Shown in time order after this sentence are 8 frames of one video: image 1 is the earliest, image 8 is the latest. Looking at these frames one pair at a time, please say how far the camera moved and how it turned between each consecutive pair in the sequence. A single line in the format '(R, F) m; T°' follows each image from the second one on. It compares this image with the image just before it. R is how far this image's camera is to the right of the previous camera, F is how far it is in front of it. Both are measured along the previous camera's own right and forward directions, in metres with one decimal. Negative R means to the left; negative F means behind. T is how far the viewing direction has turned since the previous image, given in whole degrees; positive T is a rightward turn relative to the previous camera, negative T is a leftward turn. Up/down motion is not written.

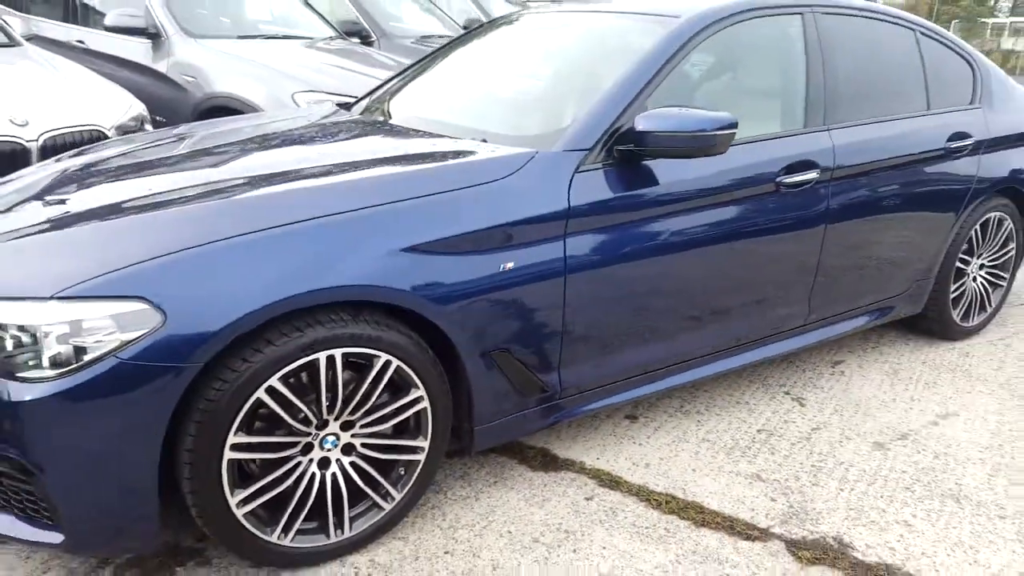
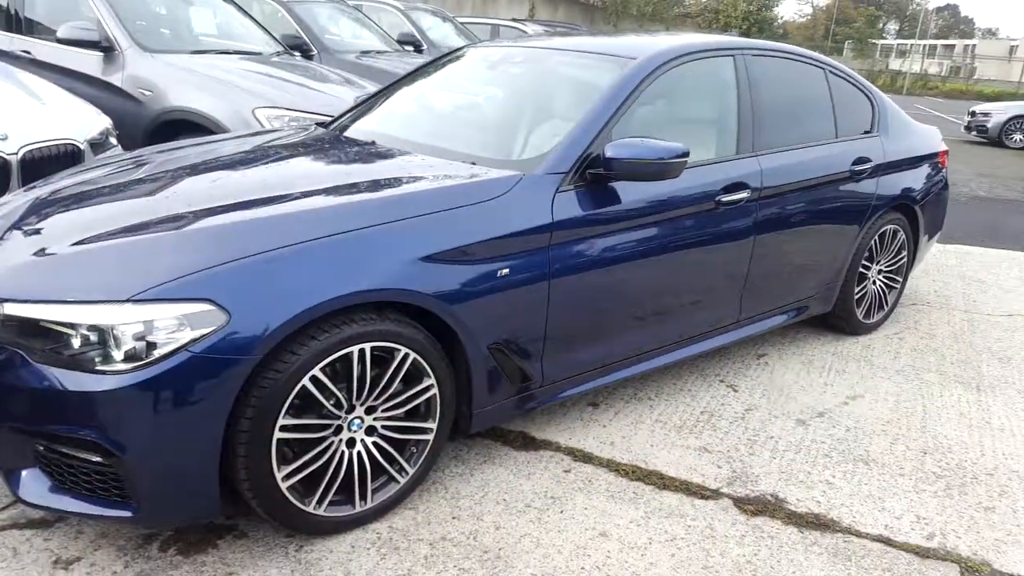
(-0.3, -0.4) m; +6°
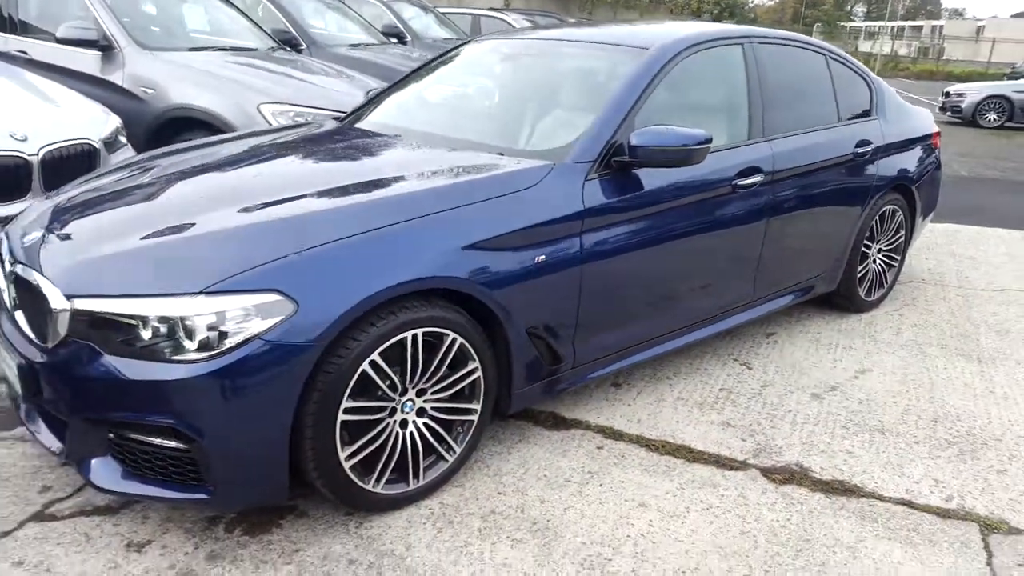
(-0.2, -0.1) m; +2°
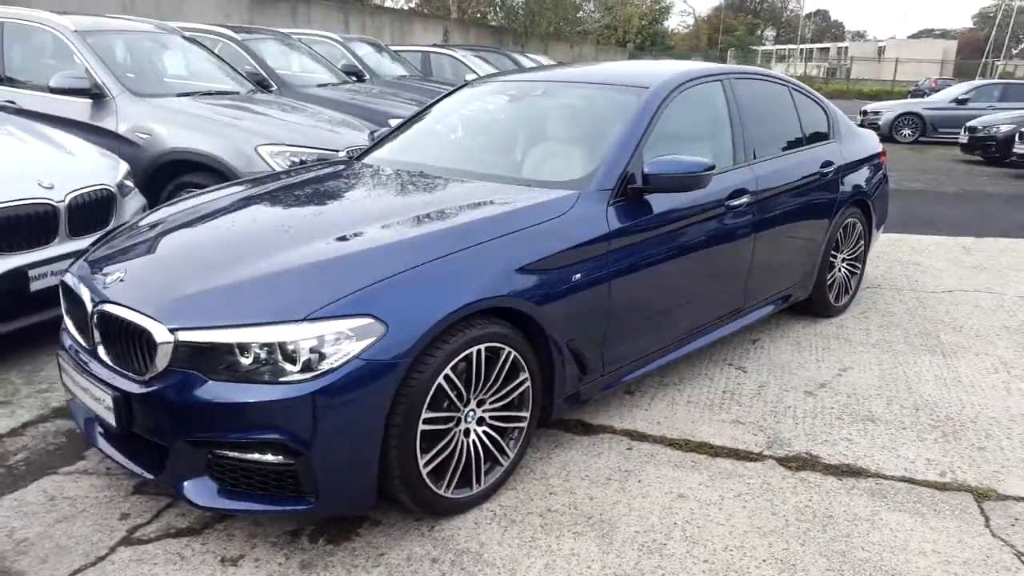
(-0.4, -0.3) m; +5°
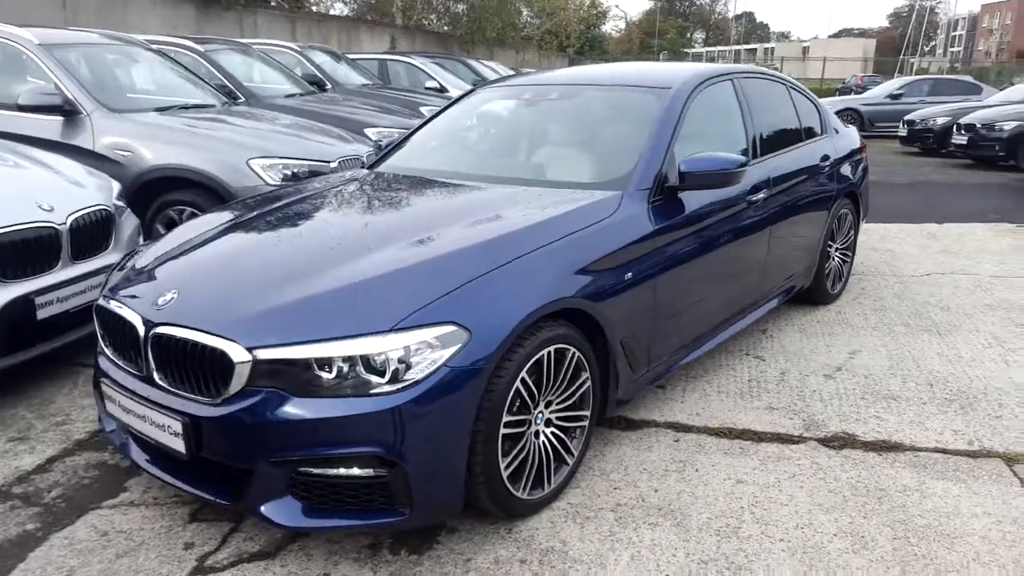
(-0.4, 0.0) m; +4°
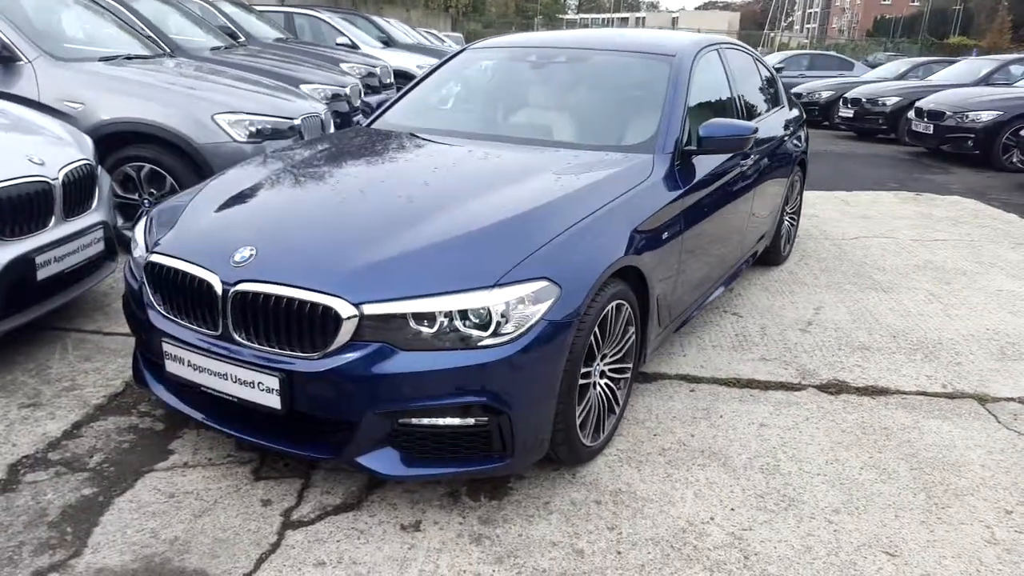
(-0.7, -0.1) m; +9°
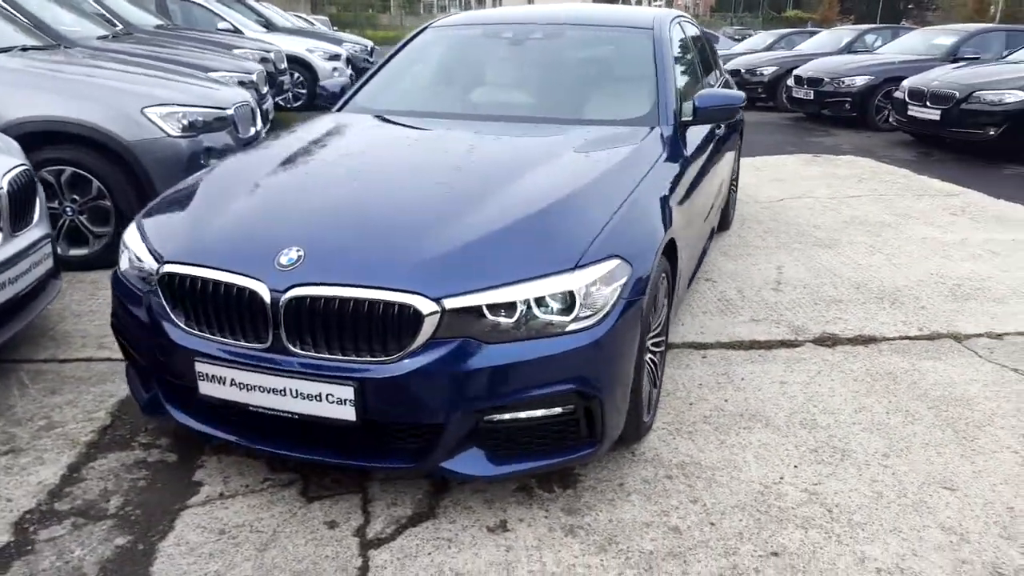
(-0.7, +0.2) m; +10°
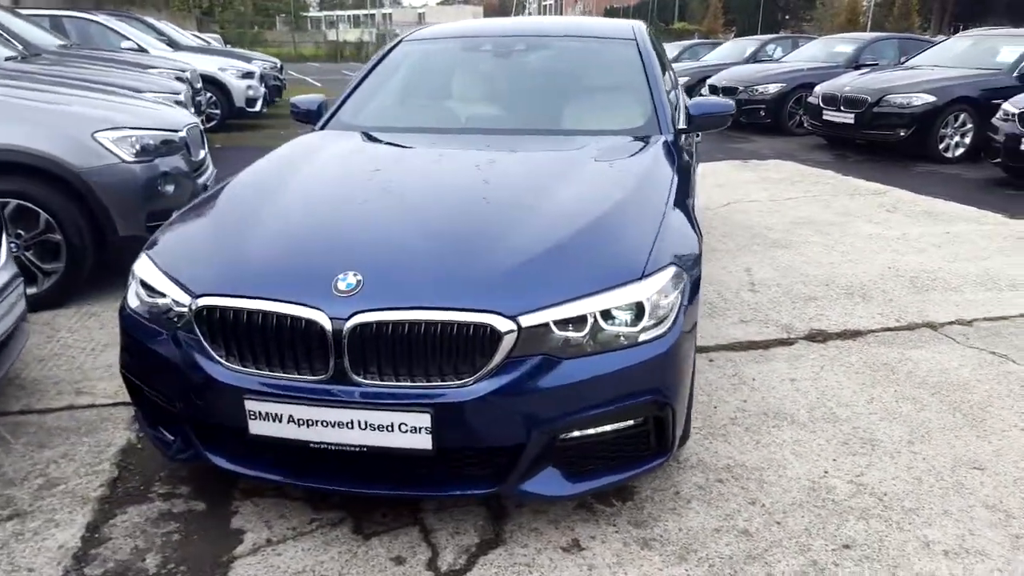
(-0.5, +0.1) m; +7°
